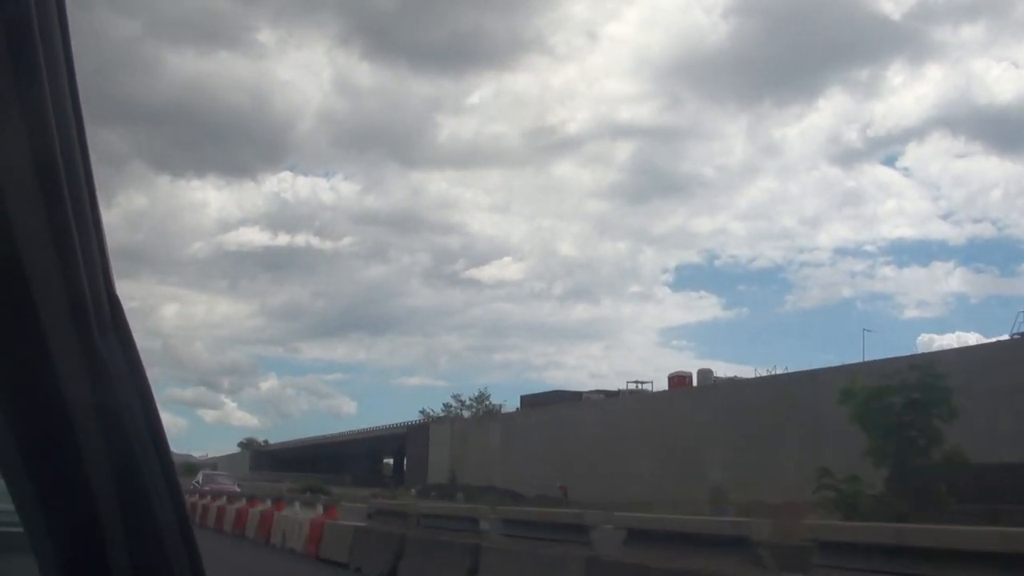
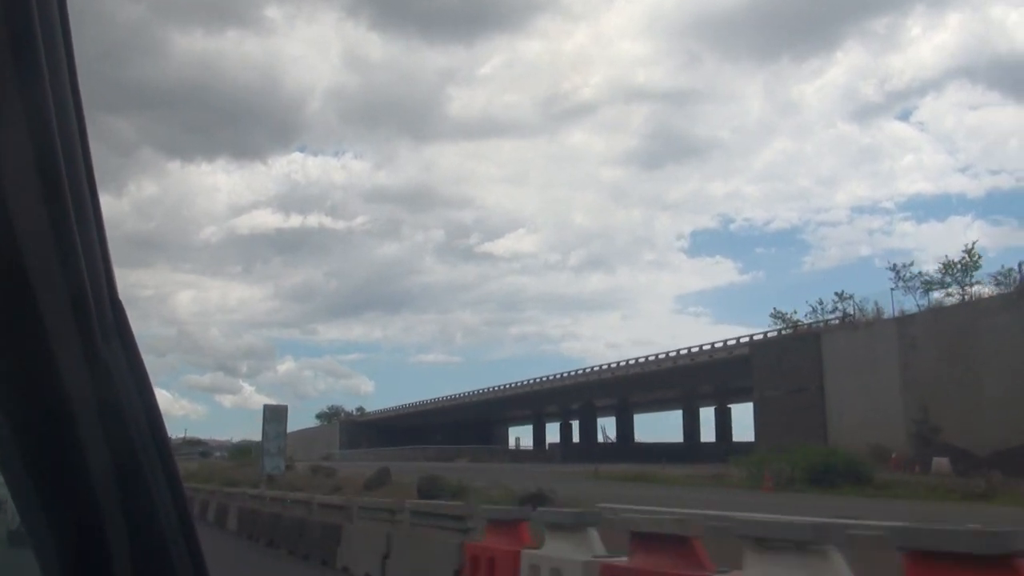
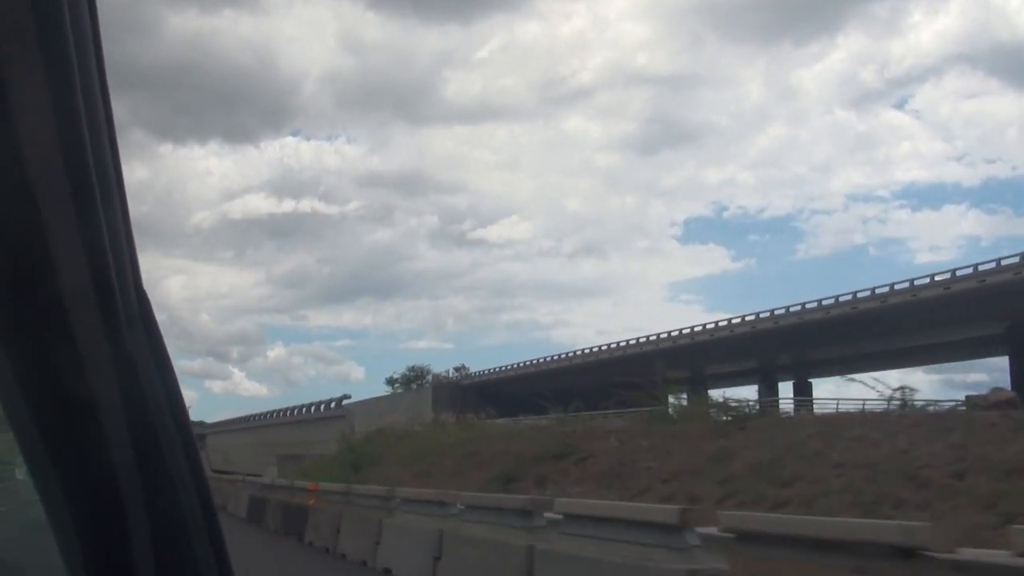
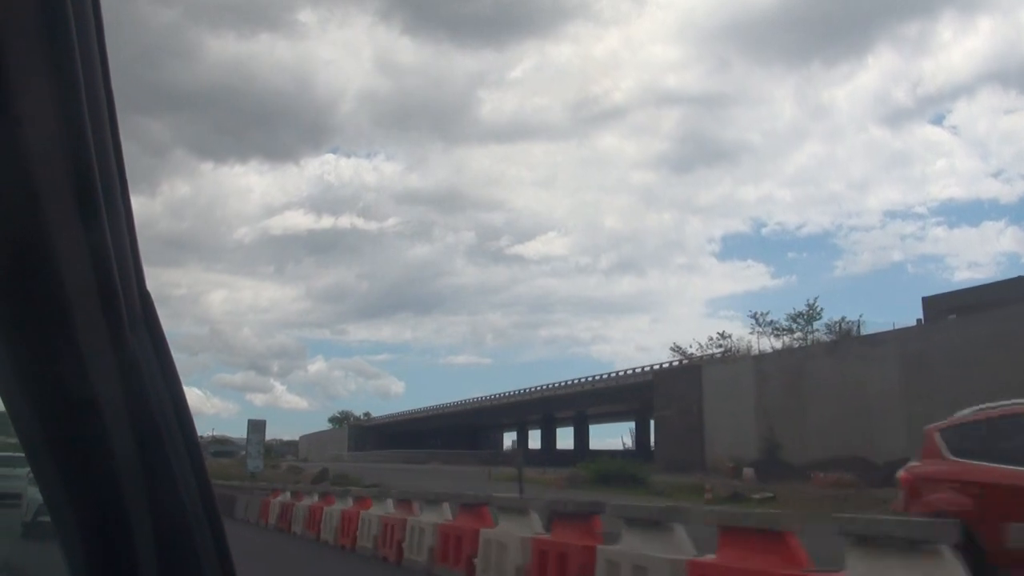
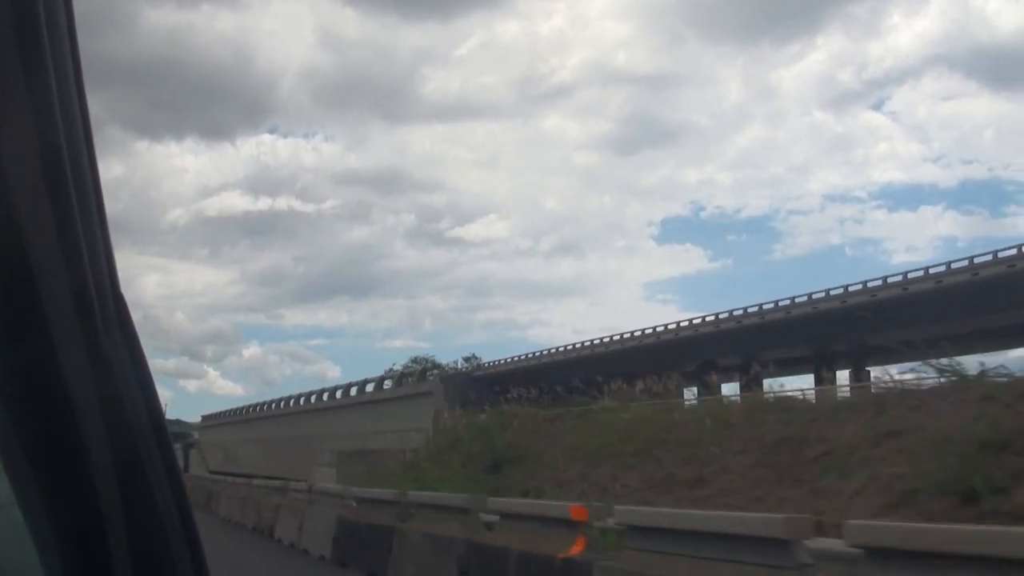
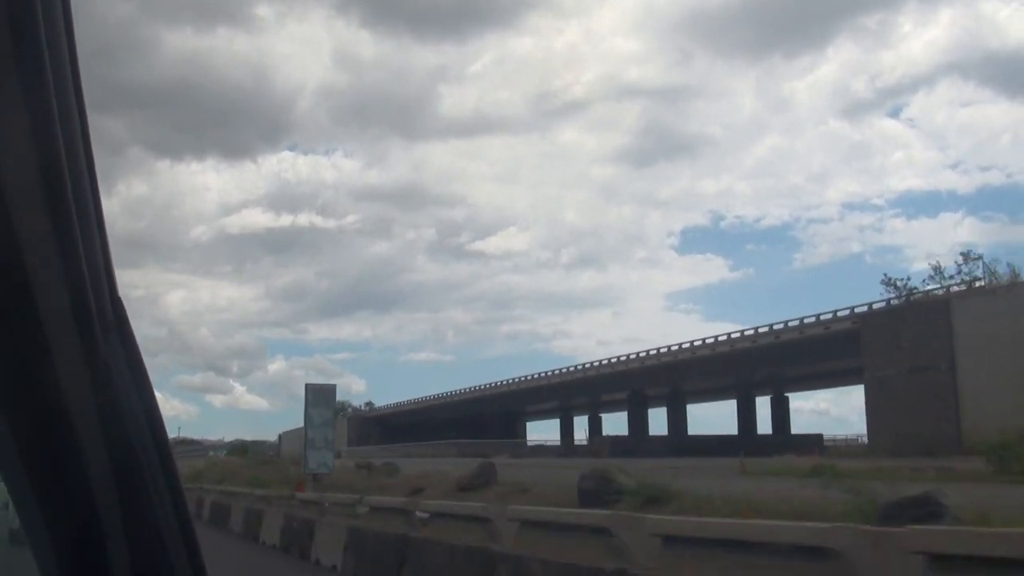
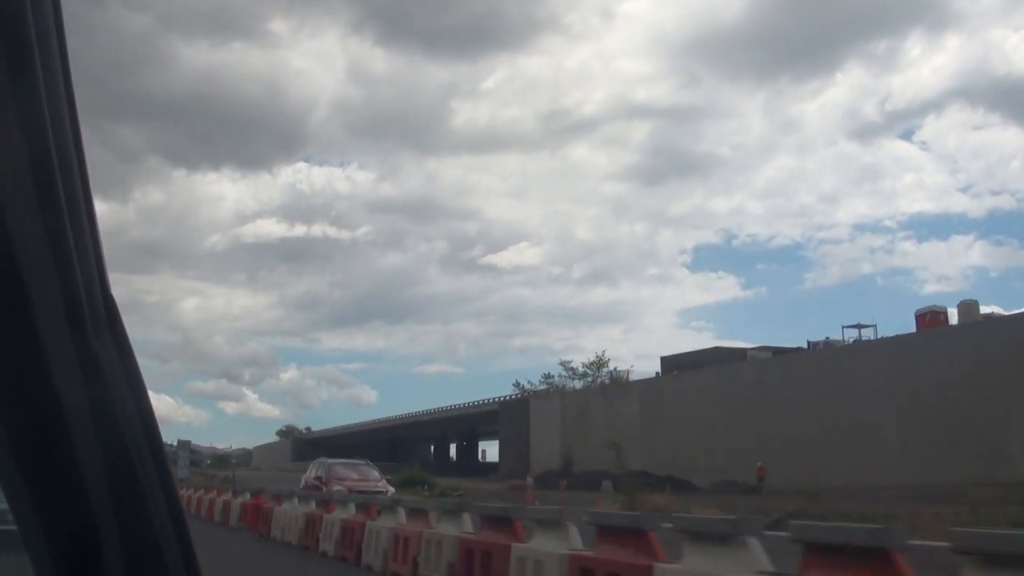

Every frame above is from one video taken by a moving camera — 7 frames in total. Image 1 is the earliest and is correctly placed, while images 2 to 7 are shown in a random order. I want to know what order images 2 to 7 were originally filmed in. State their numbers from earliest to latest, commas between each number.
7, 4, 2, 6, 3, 5
